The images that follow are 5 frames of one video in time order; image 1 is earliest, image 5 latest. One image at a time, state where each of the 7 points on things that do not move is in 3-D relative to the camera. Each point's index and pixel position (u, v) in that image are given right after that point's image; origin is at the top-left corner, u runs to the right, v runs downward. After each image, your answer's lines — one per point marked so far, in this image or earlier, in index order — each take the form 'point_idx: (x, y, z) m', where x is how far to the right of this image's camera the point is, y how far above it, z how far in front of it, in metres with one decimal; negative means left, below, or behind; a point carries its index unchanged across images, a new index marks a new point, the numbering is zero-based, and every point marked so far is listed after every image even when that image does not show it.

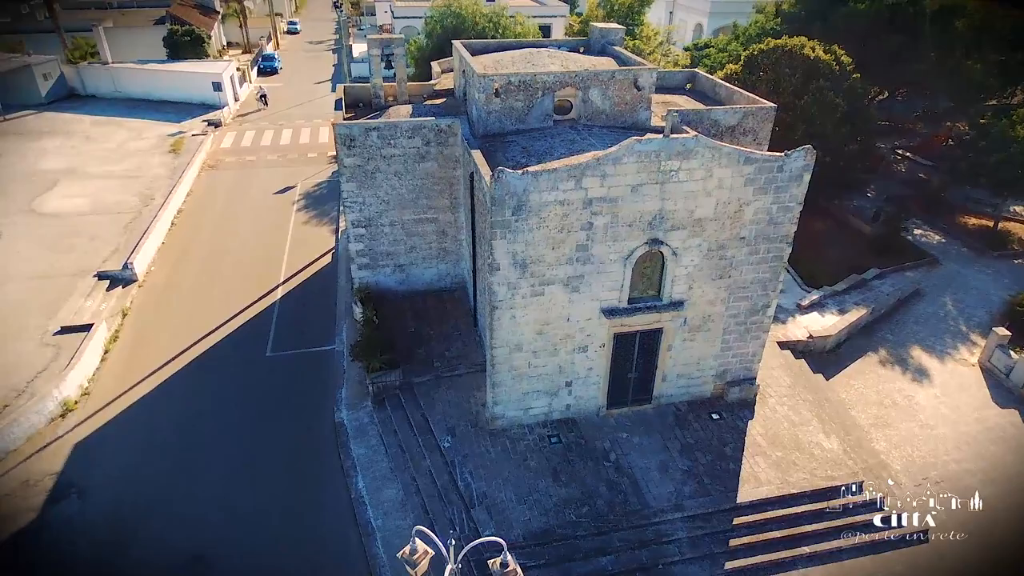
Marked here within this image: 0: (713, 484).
0: (+4.1, -4.1, +13.1) m
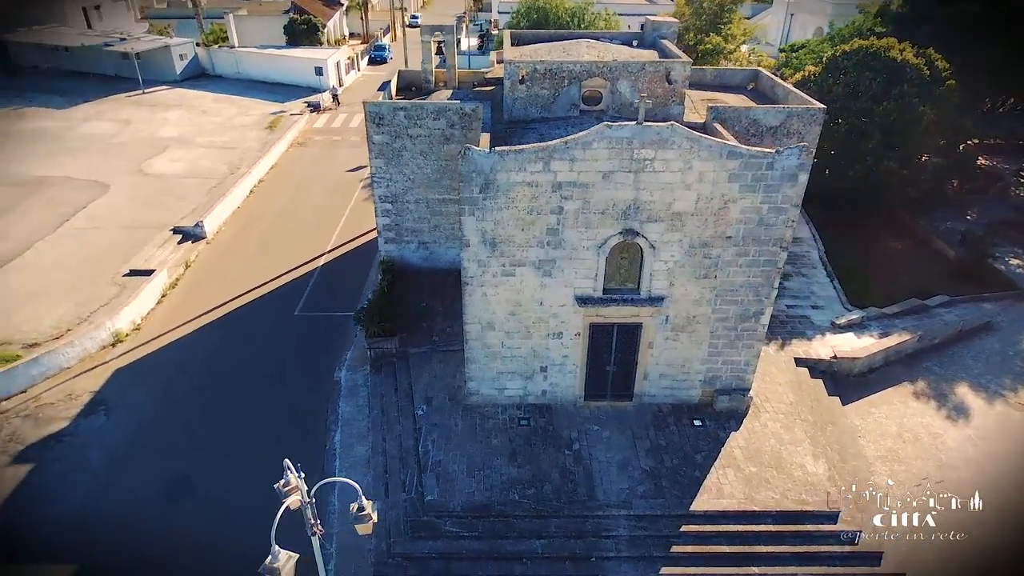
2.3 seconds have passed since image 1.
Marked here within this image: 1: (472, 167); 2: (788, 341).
0: (+3.2, -4.0, +12.7) m
1: (-0.7, +2.2, +11.7) m
2: (+7.5, -1.4, +17.0) m
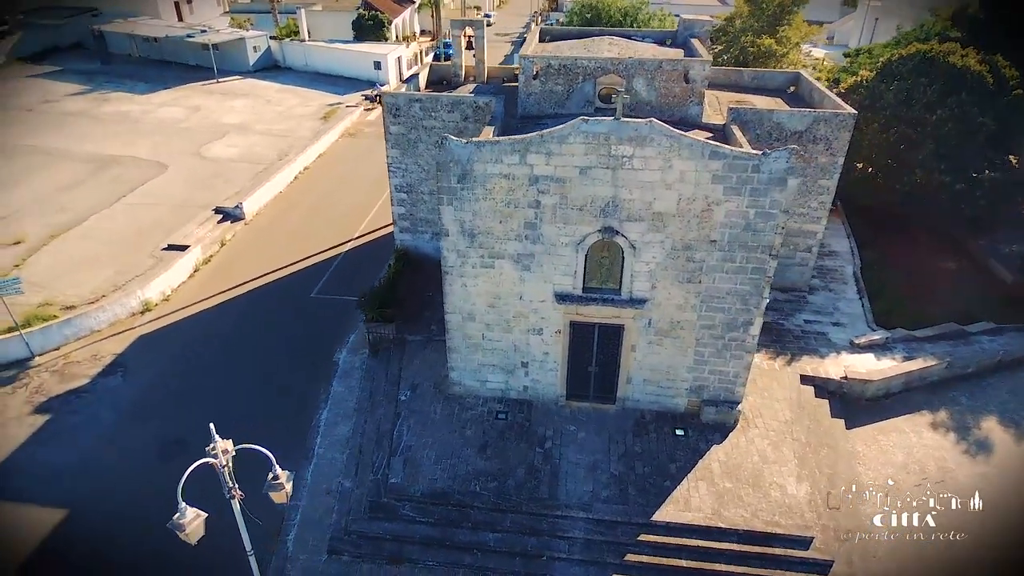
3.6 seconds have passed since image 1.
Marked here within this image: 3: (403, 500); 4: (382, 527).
0: (+2.4, -4.1, +12.3) m
1: (-1.2, +2.5, +11.8) m
2: (+7.3, -1.8, +16.2) m
3: (-2.1, -4.1, +12.3) m
4: (-2.5, -4.5, +12.0) m
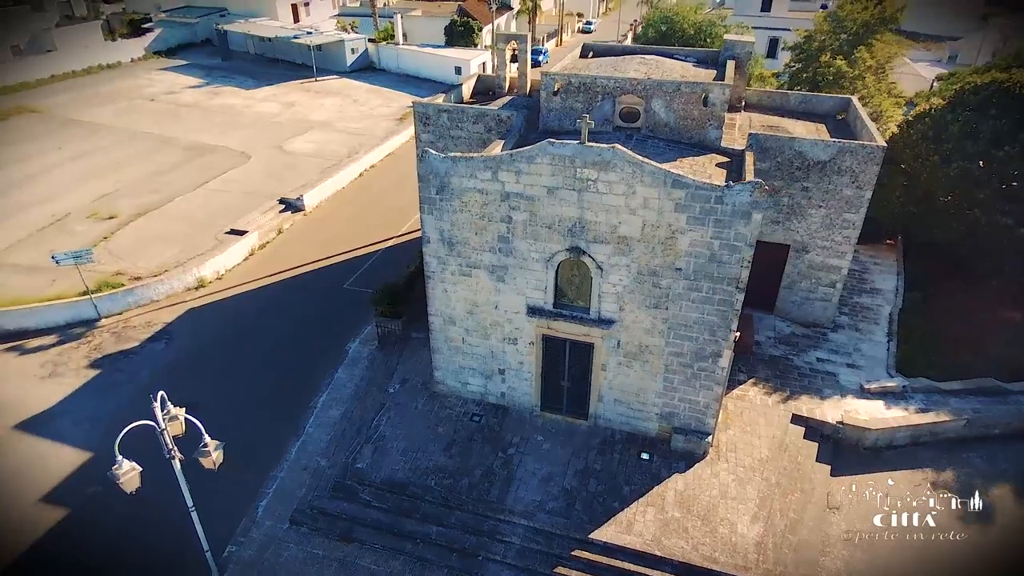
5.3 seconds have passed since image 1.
0: (+1.4, -4.4, +12.5) m
1: (-1.6, +2.4, +12.5) m
2: (+7.0, -2.7, +15.6) m
3: (-3.1, -4.1, +13.2) m
4: (-3.5, -4.5, +13.0) m
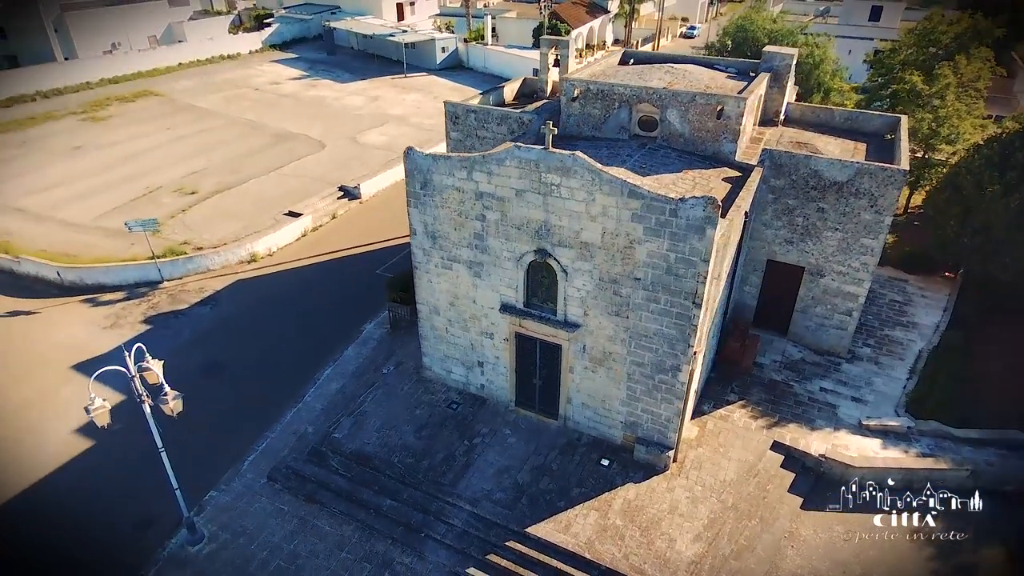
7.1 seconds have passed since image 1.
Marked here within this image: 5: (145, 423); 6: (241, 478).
0: (+0.3, -4.5, +12.9) m
1: (-2.1, +2.6, +13.3) m
2: (+6.5, -3.2, +15.0) m
3: (-4.0, -3.7, +14.3) m
4: (-4.5, -4.1, +14.1) m
5: (-9.3, -3.5, +16.1) m
6: (-6.1, -4.3, +14.3) m
